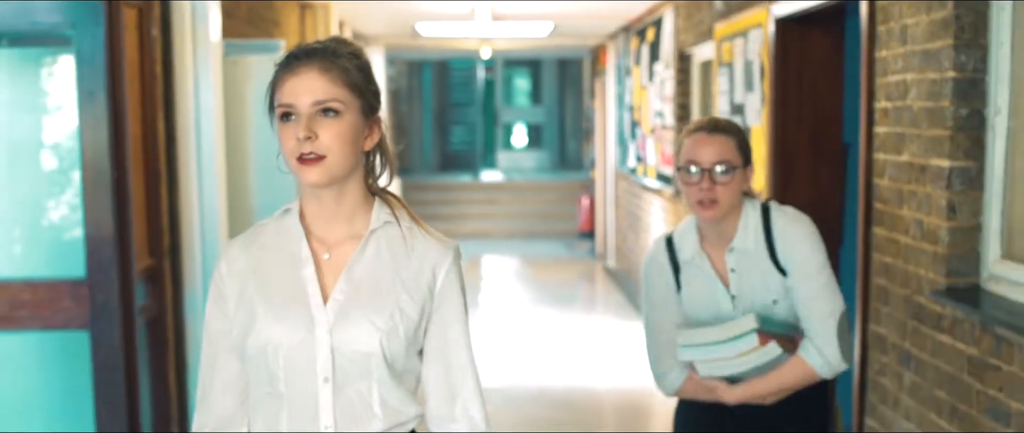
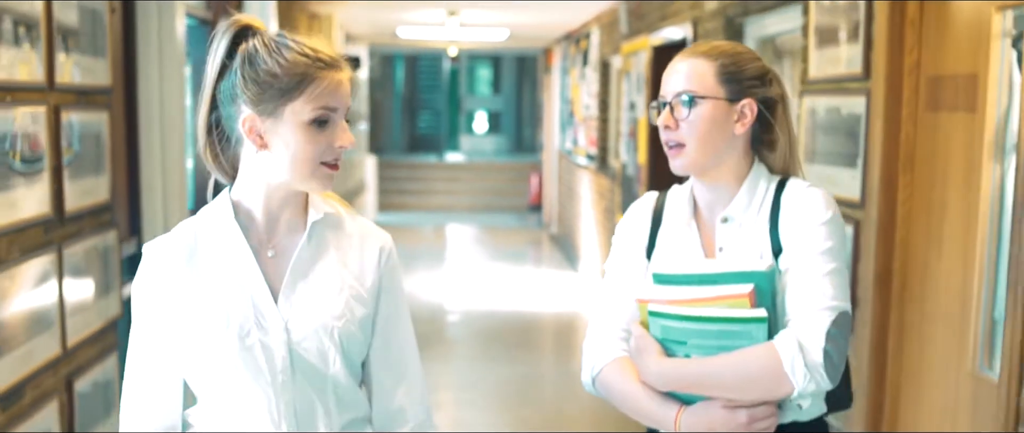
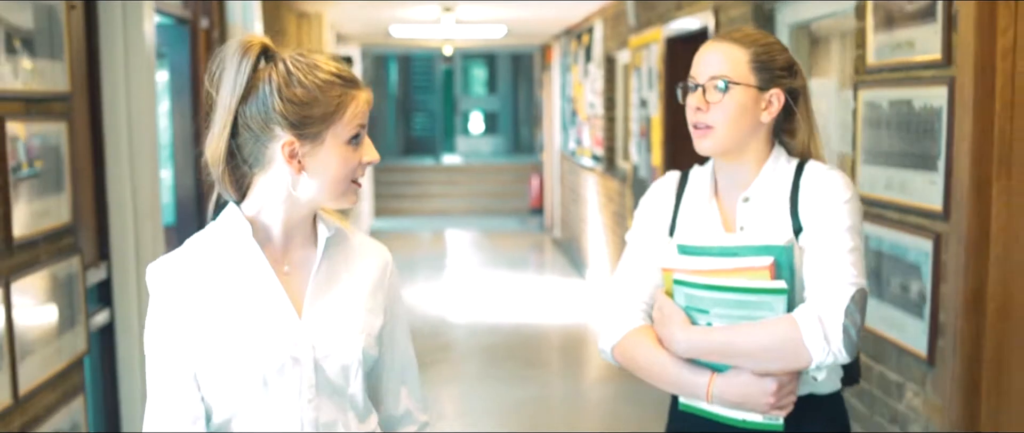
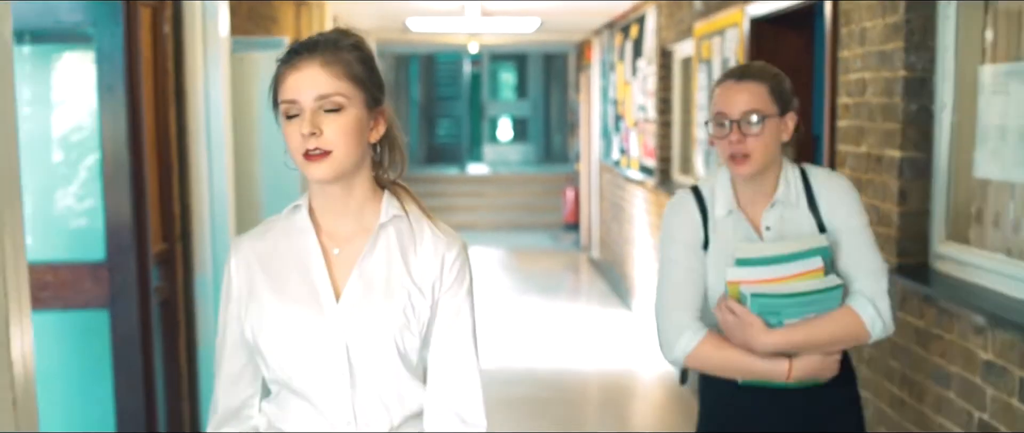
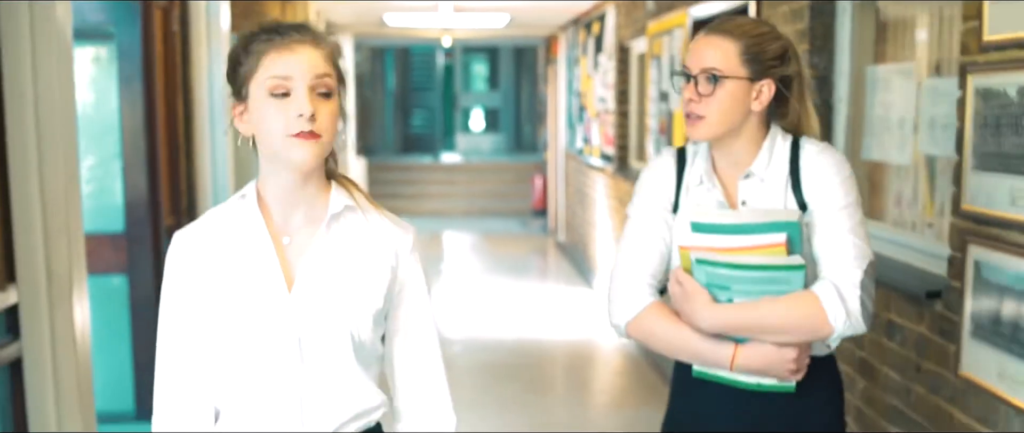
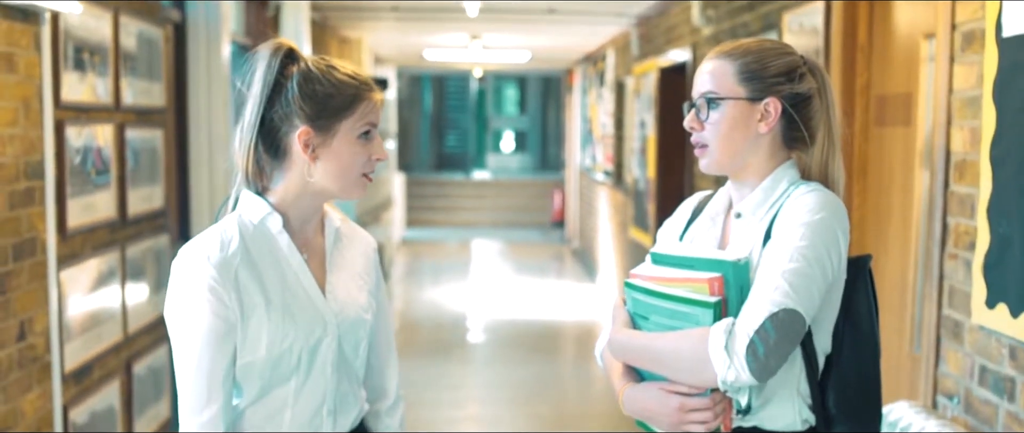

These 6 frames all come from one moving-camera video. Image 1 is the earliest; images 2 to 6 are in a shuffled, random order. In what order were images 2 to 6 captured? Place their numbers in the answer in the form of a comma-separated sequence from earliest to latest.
4, 5, 3, 2, 6
